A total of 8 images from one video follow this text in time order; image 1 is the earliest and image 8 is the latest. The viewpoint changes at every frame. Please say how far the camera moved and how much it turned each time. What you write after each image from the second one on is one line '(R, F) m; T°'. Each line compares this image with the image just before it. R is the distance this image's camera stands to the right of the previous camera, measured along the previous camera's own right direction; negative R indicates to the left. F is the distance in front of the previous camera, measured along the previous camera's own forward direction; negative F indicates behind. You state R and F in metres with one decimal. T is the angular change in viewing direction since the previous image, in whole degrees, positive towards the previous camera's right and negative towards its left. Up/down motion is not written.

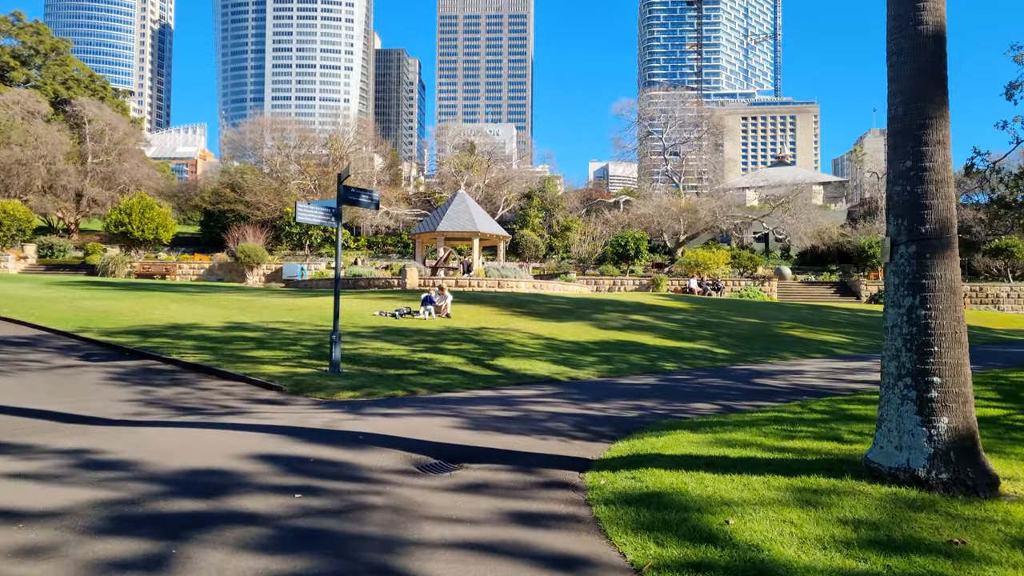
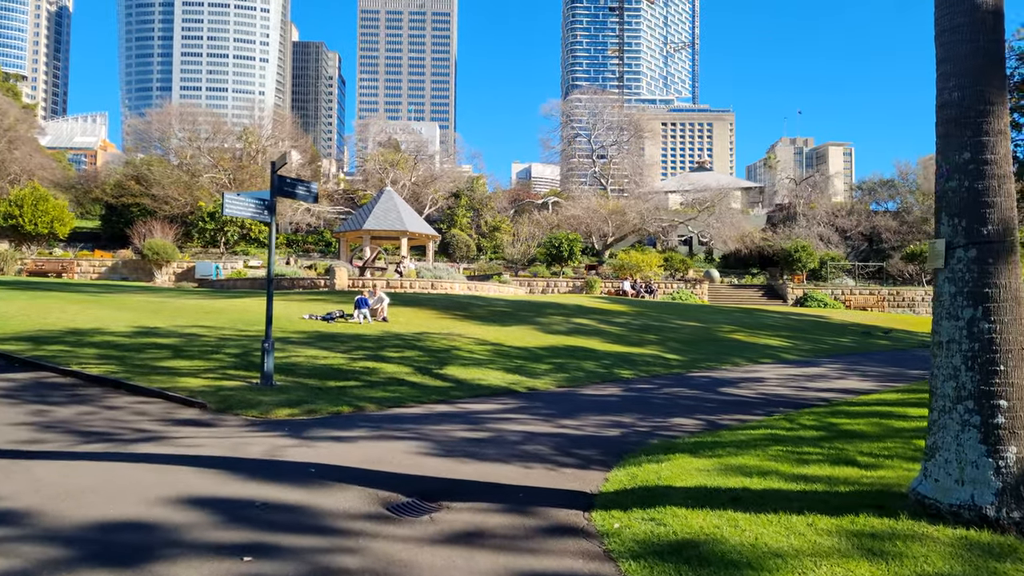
(-0.5, +0.9) m; +6°
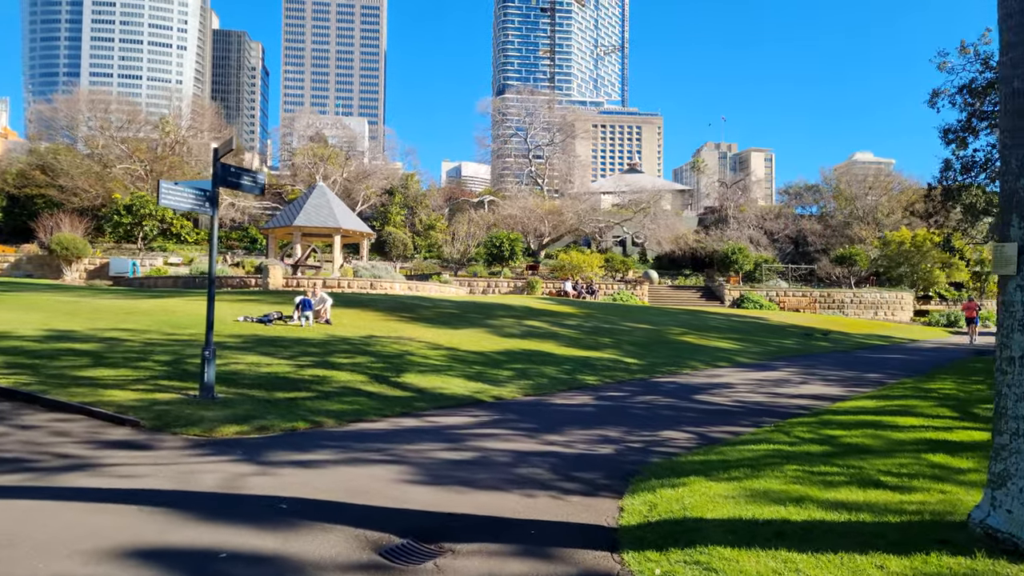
(-0.5, +0.7) m; +6°
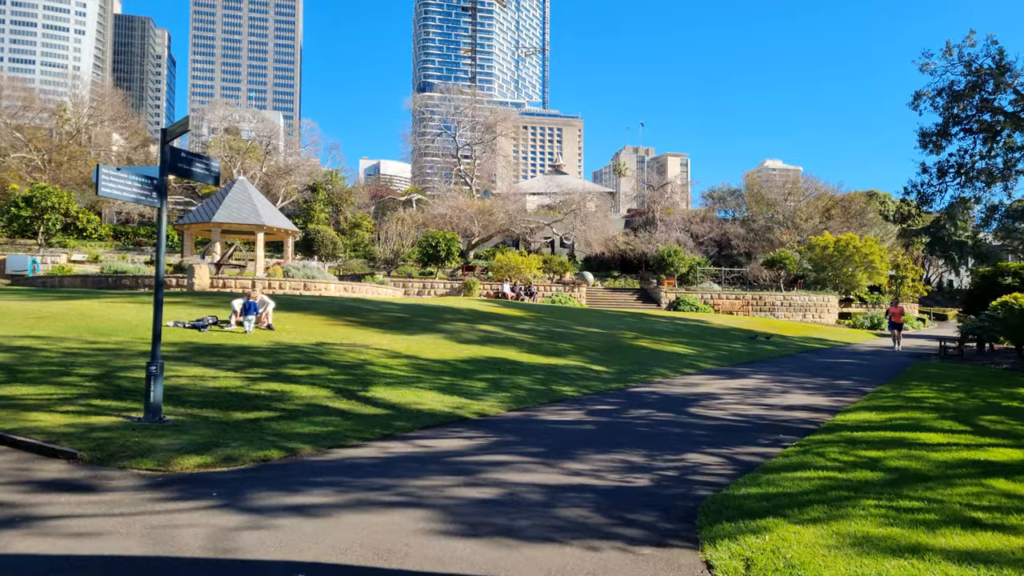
(-0.9, +0.9) m; +6°
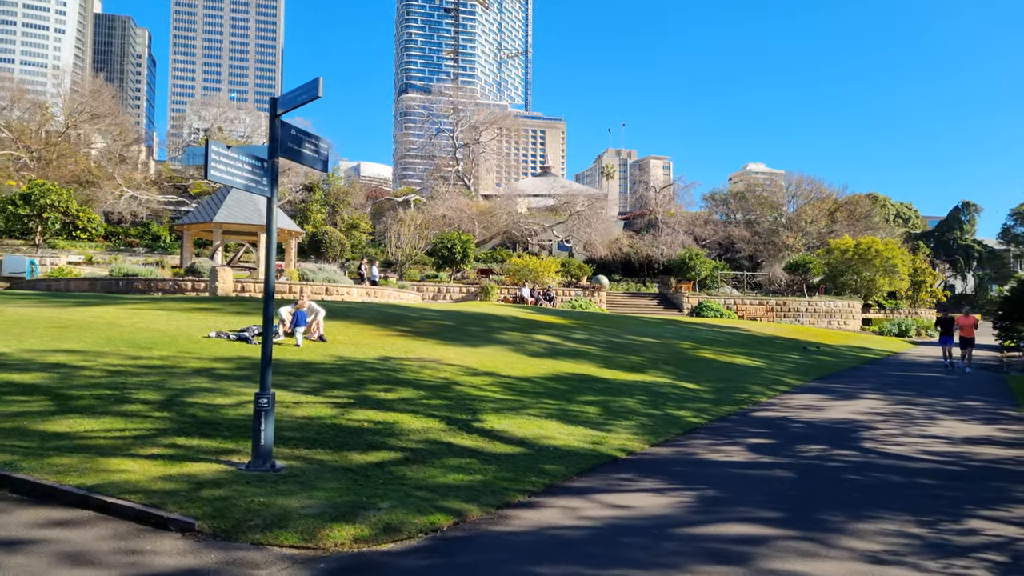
(-1.9, +1.5) m; +1°
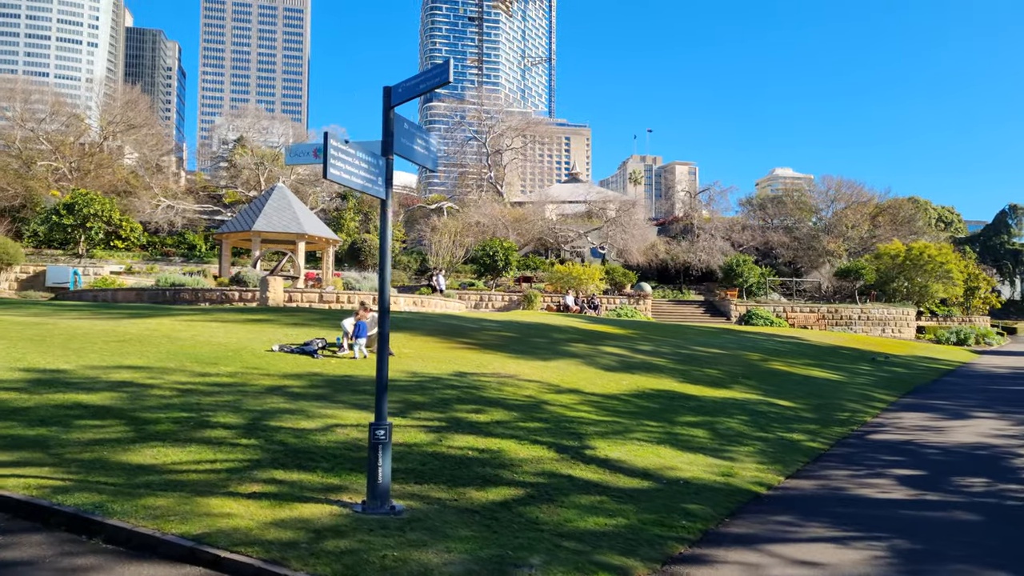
(-1.0, +0.8) m; -2°
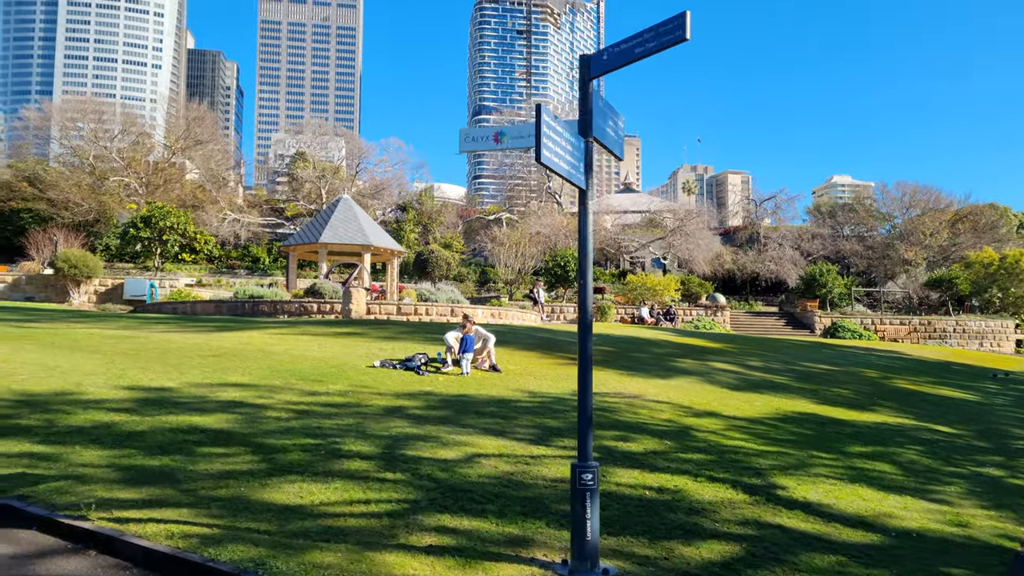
(-1.2, +1.0) m; -4°
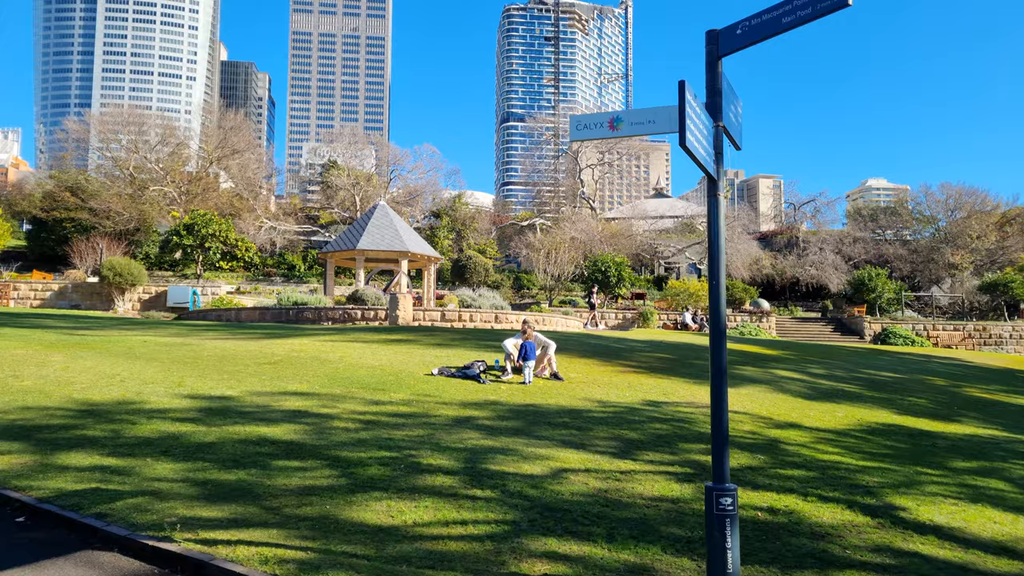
(-0.5, +0.4) m; -2°
